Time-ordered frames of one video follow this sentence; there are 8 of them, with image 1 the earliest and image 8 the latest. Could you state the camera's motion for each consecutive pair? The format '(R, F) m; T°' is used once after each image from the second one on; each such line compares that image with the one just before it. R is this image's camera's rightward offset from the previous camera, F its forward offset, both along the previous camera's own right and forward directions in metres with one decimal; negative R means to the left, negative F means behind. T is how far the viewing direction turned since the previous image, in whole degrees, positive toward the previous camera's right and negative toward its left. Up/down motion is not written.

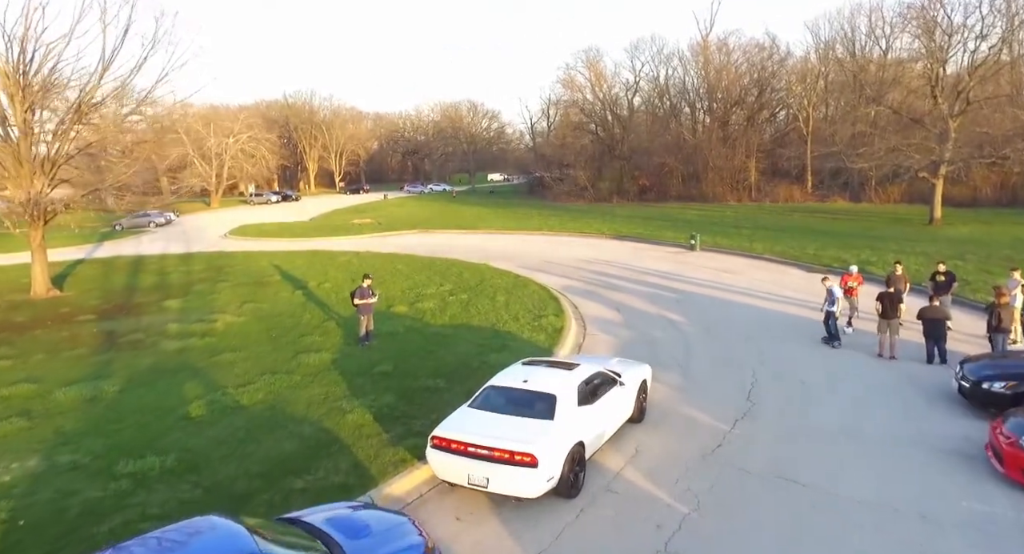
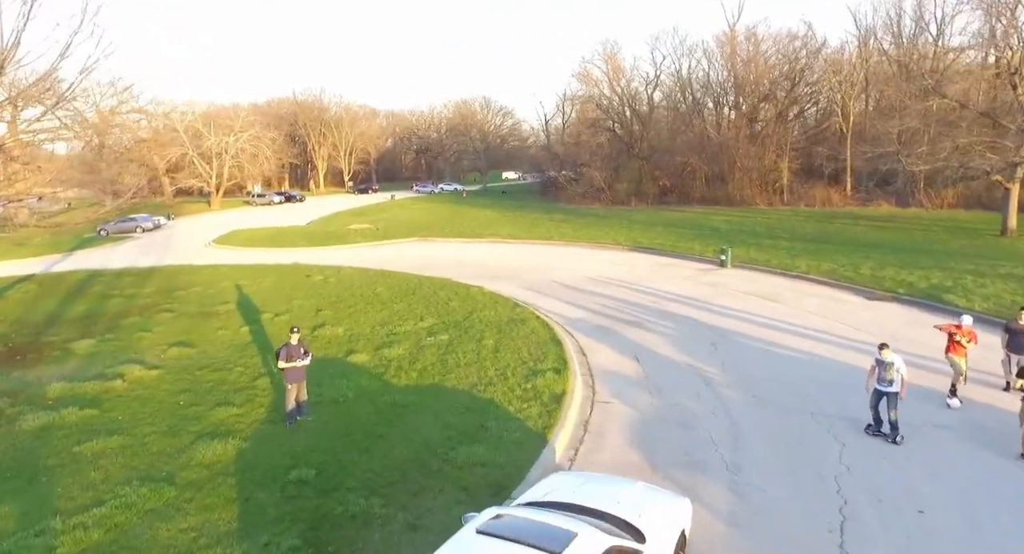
(+0.6, +4.5) m; -1°
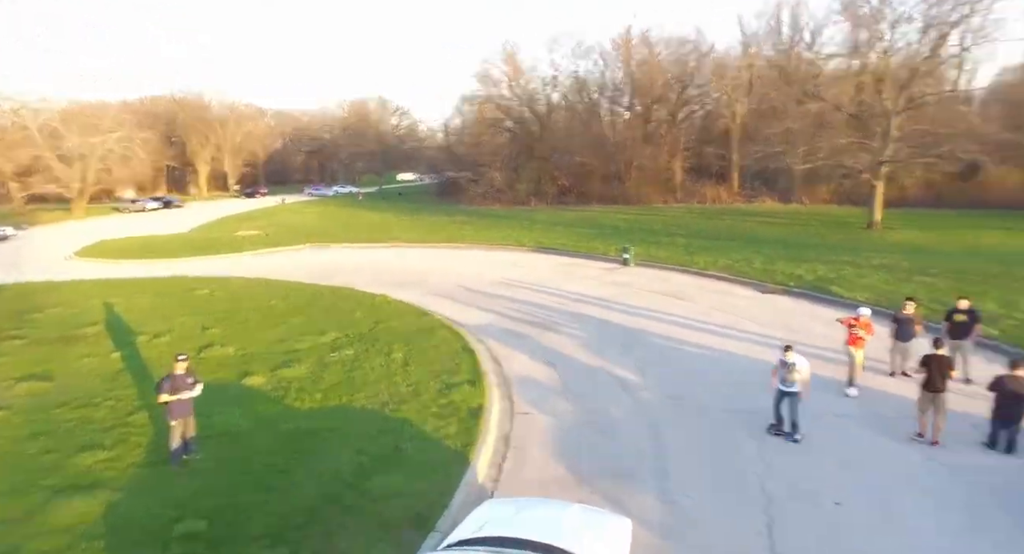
(-0.2, +0.6) m; +8°
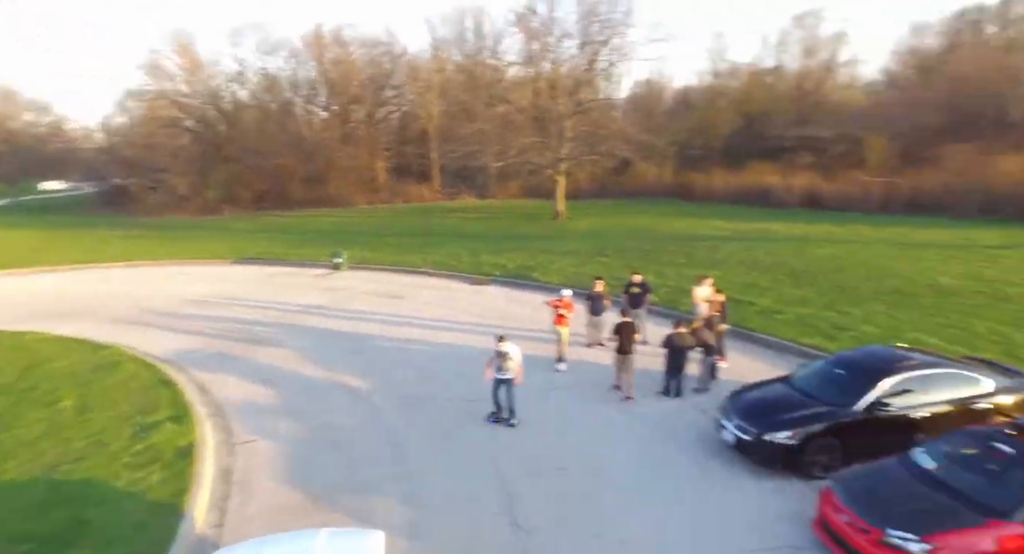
(-0.4, -0.1) m; +22°
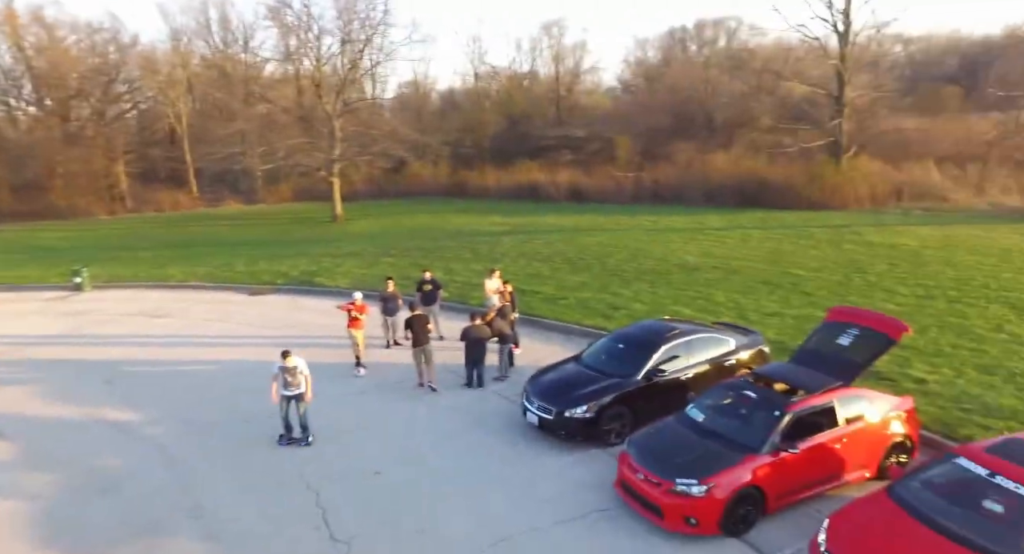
(-0.3, -0.1) m; +17°
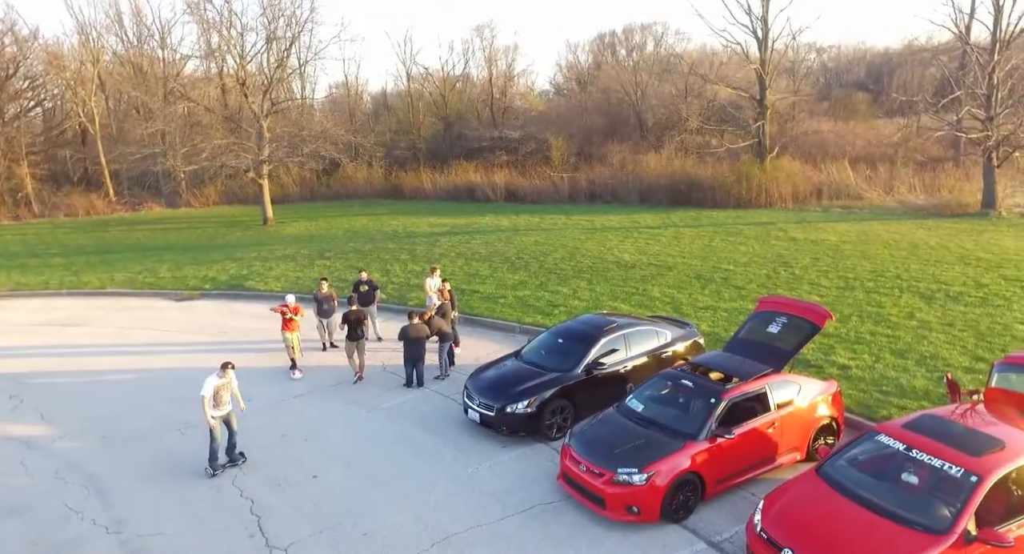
(0.0, 0.0) m; +5°
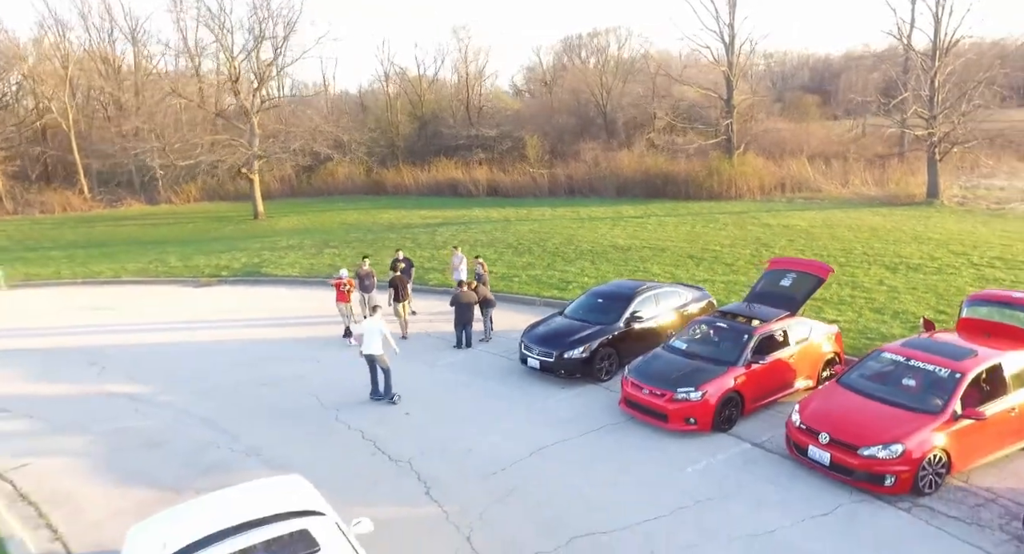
(-1.7, -1.8) m; +4°
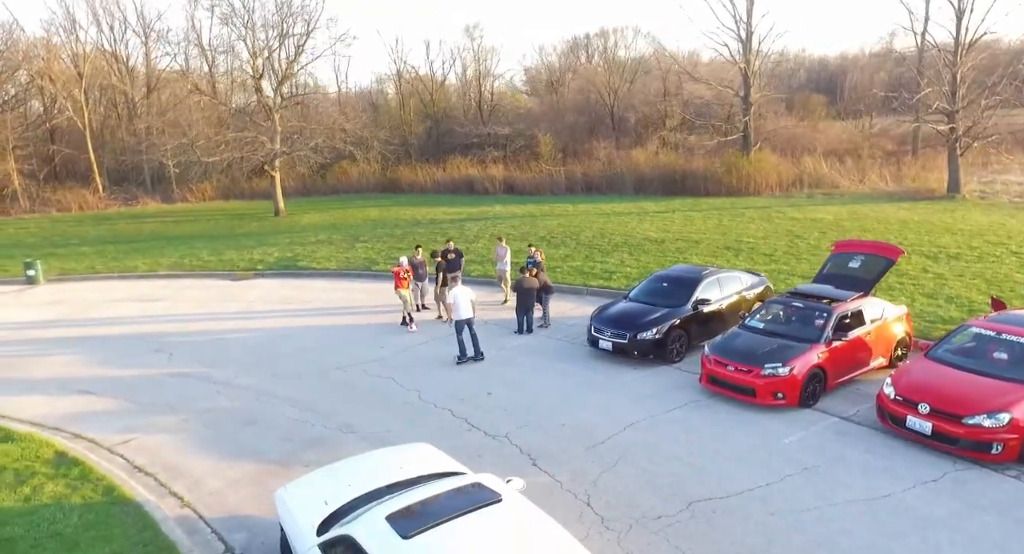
(-1.3, -0.3) m; +1°
